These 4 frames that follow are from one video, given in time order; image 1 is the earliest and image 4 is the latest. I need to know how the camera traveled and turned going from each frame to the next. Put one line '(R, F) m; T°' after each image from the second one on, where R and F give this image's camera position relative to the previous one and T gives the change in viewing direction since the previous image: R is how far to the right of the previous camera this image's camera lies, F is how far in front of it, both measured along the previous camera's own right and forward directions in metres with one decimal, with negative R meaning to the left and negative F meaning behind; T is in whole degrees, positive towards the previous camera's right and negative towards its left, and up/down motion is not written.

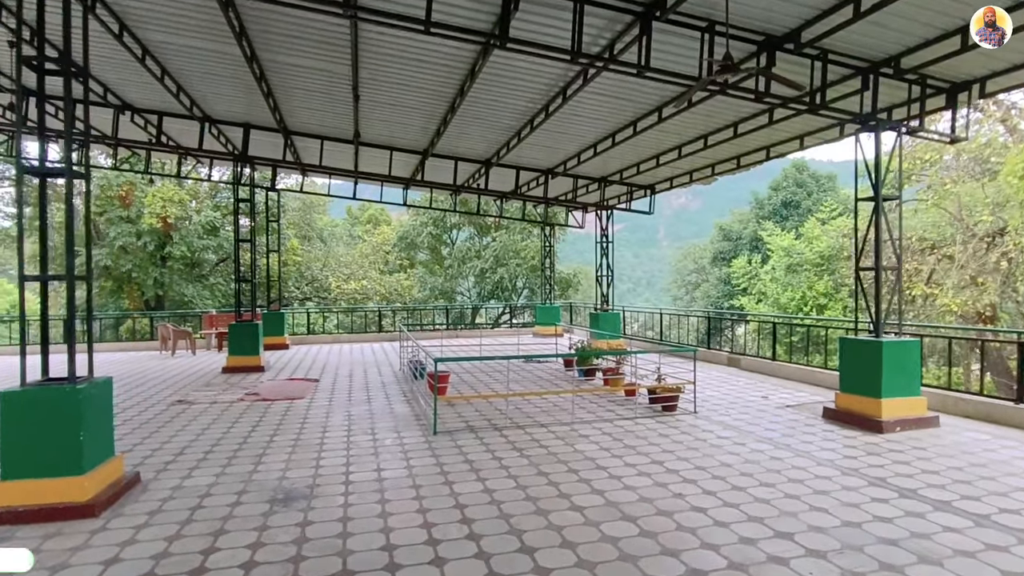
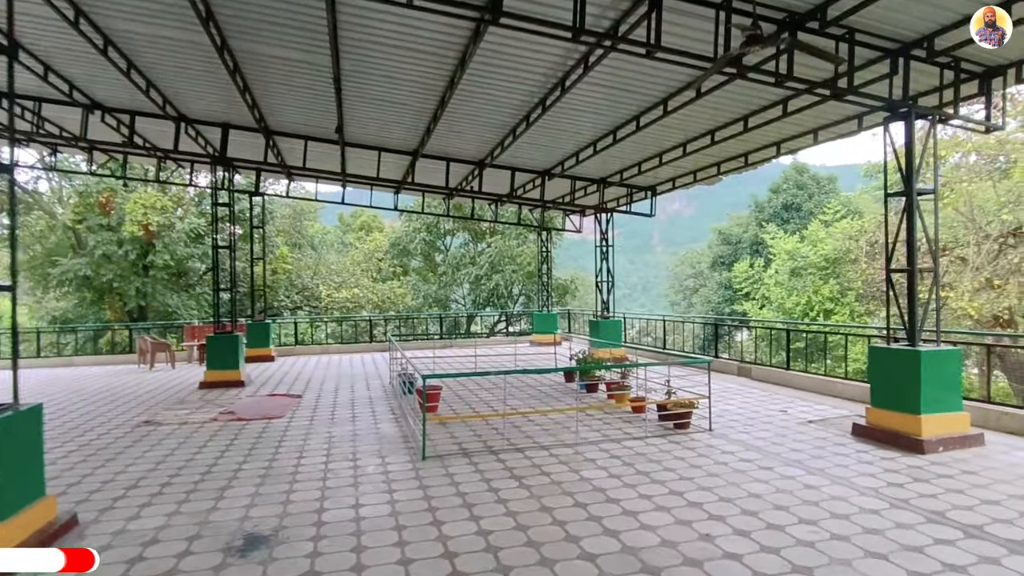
(0.0, +0.5) m; 0°
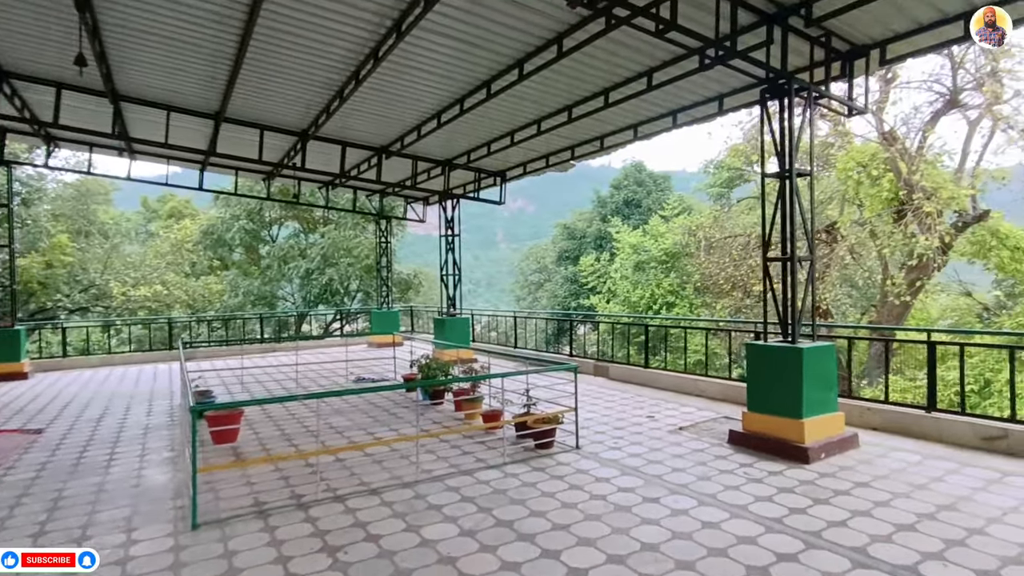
(+0.1, +1.0) m; +15°
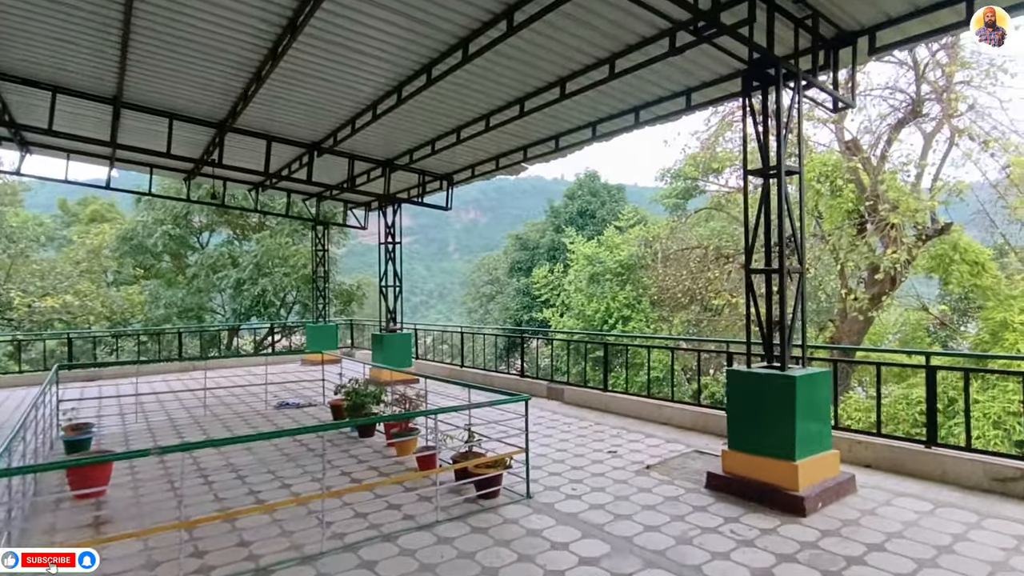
(+0.1, +0.7) m; +5°
